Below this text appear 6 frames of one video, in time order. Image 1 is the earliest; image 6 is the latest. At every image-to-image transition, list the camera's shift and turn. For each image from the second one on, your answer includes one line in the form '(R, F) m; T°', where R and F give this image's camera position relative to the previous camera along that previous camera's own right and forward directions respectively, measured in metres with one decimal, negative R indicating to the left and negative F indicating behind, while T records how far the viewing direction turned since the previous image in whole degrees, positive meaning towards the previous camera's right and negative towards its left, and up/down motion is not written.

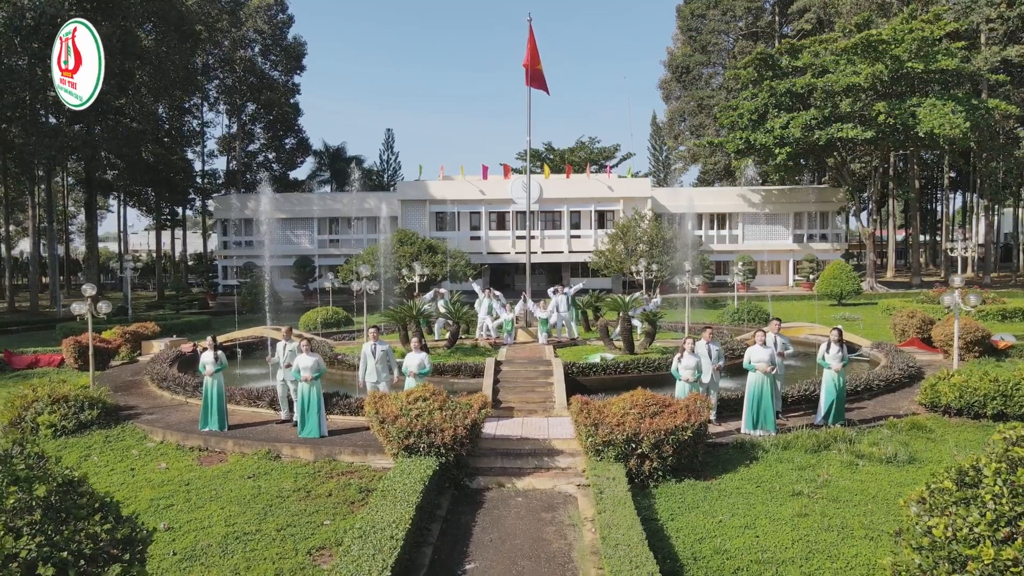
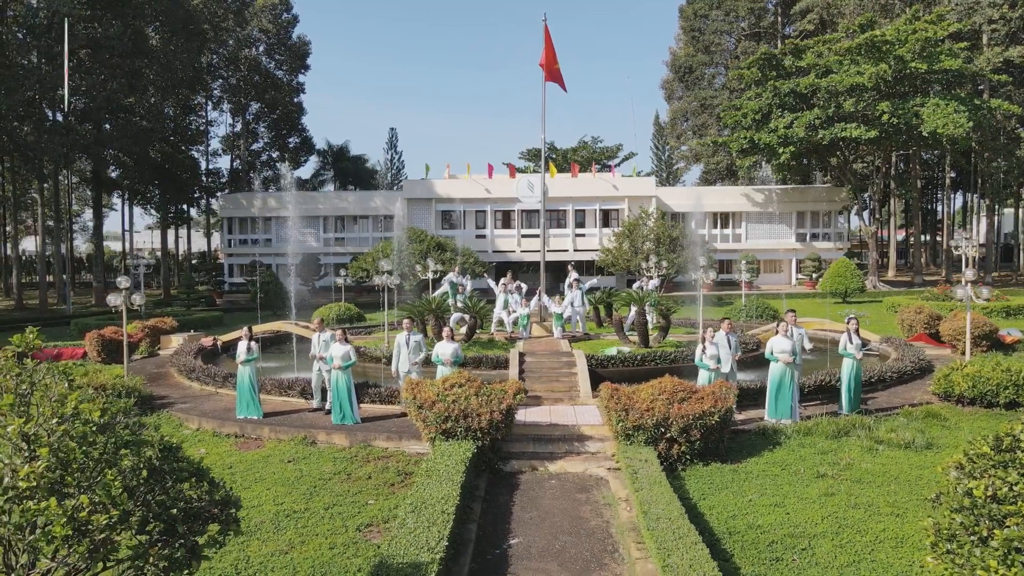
(-0.4, -0.3) m; 0°
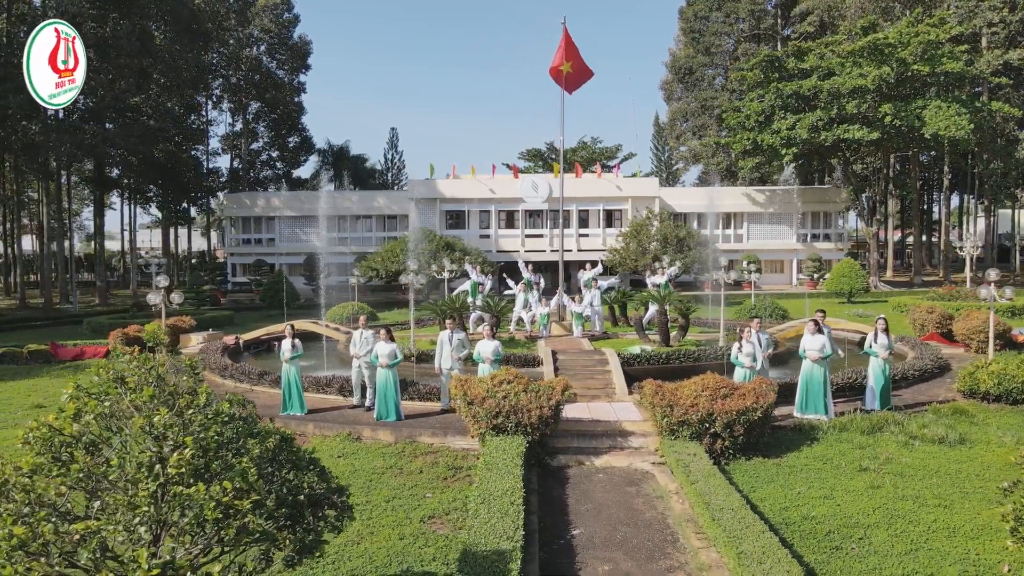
(-0.6, -0.2) m; 0°
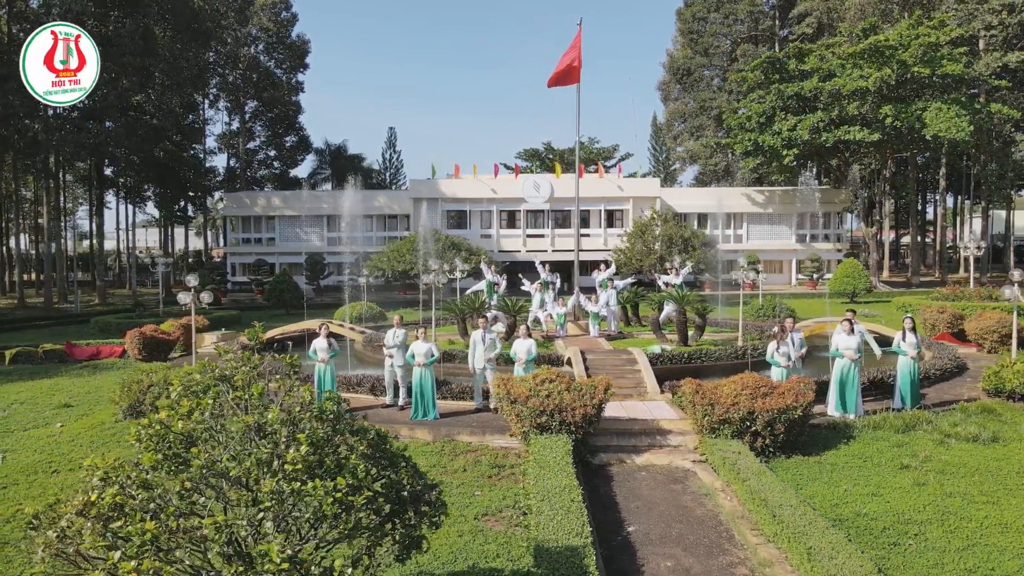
(-0.5, -0.1) m; +1°
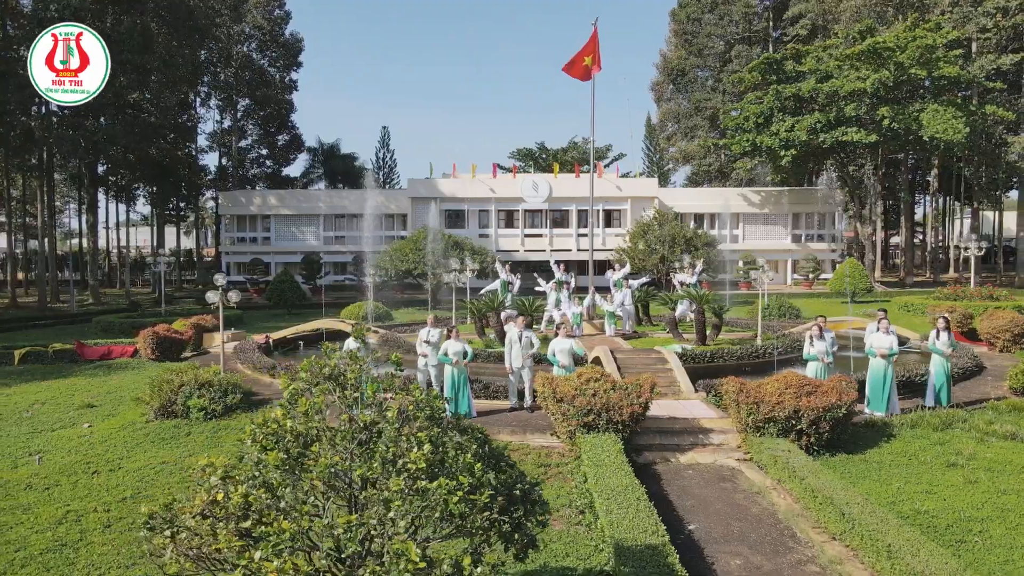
(-0.6, 0.0) m; +1°
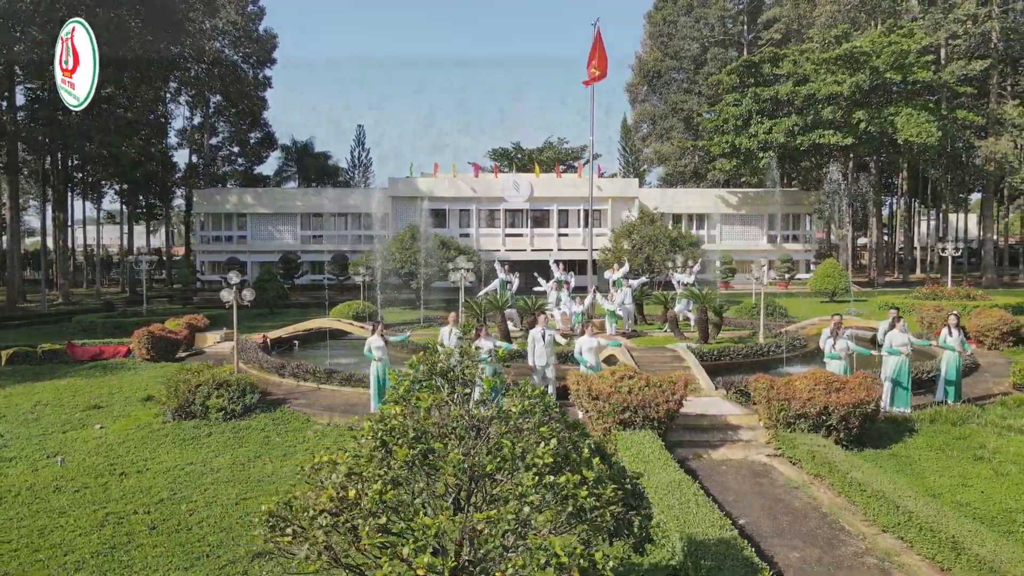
(-0.7, 0.0) m; +2°
